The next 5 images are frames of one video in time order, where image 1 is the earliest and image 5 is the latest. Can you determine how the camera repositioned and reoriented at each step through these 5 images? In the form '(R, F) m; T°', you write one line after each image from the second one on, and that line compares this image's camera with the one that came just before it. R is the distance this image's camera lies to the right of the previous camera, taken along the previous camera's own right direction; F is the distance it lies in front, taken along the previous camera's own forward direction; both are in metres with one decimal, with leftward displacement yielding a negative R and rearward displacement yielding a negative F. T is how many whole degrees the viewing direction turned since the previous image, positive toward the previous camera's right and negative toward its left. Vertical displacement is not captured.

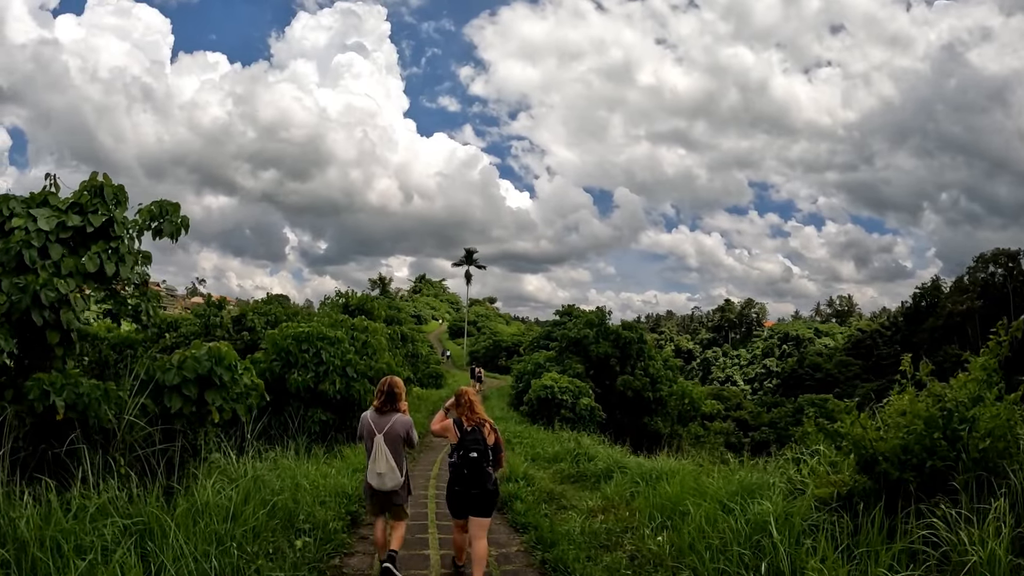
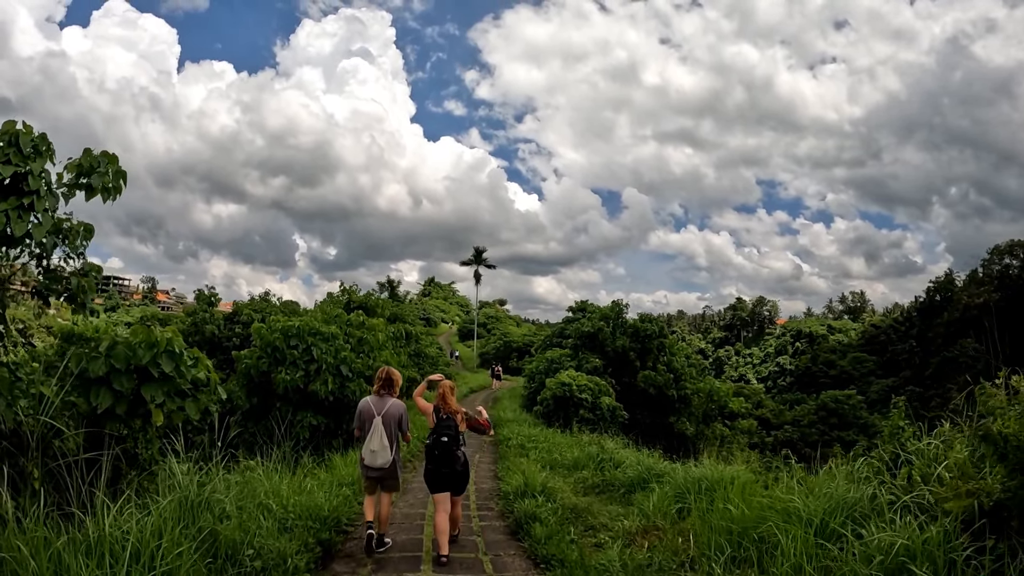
(0.0, +1.2) m; -1°
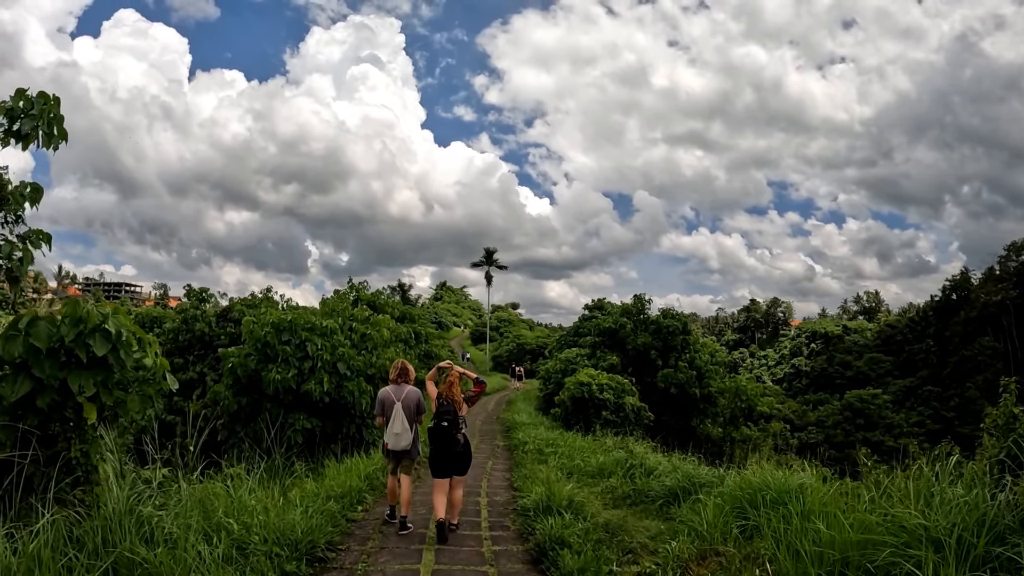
(0.0, +0.9) m; -1°
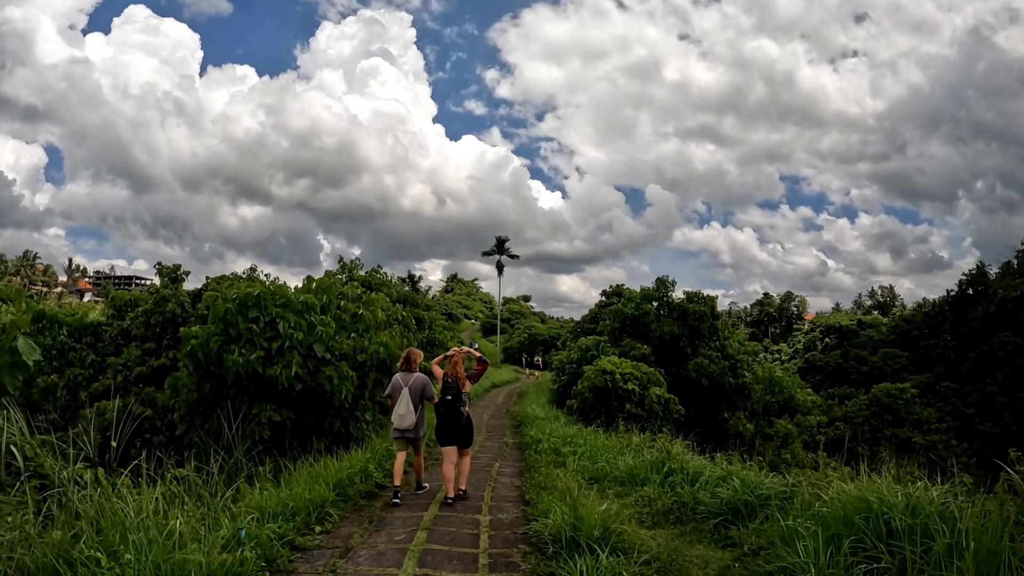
(0.0, +1.4) m; -1°
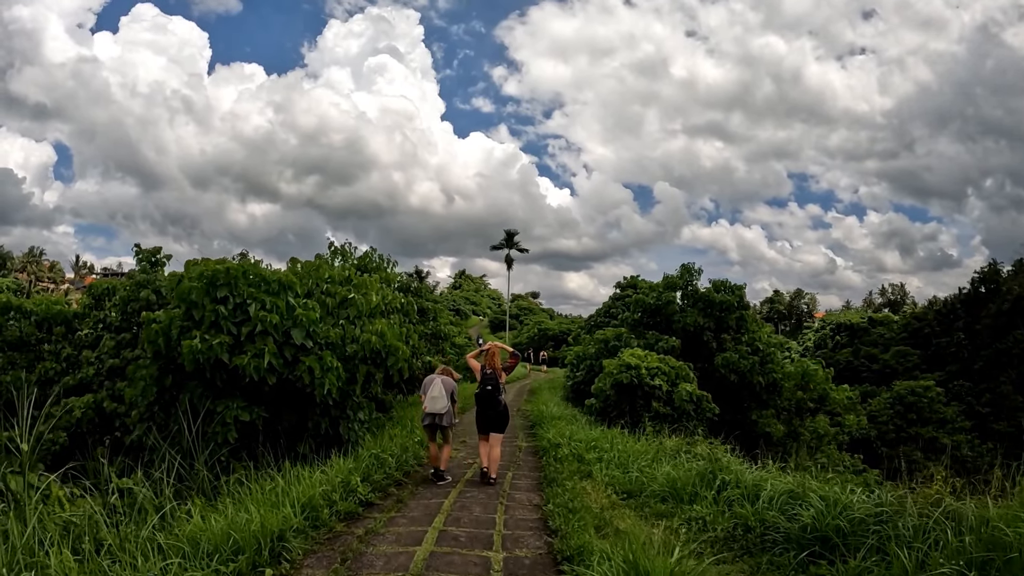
(-0.1, +1.1) m; -1°
